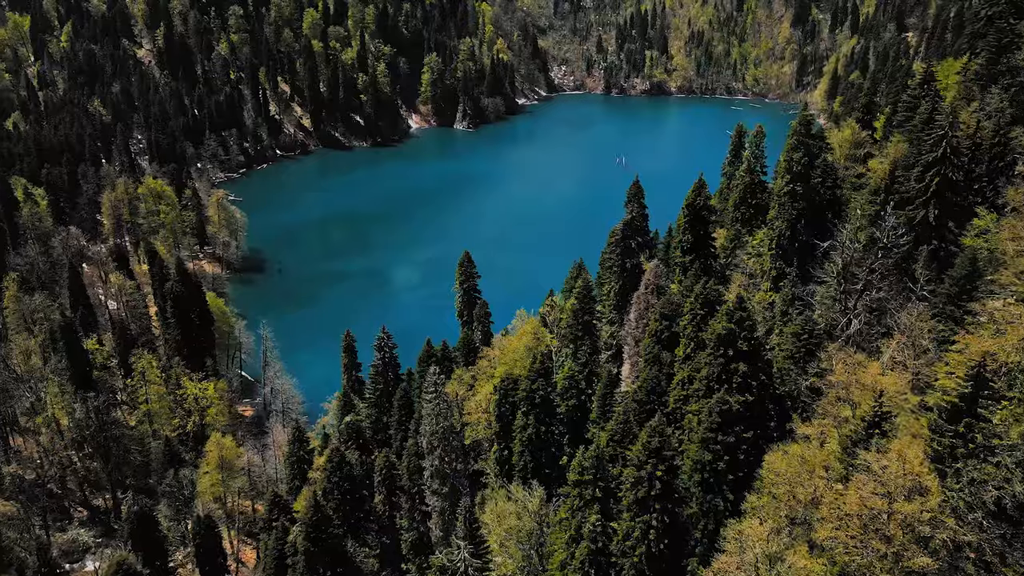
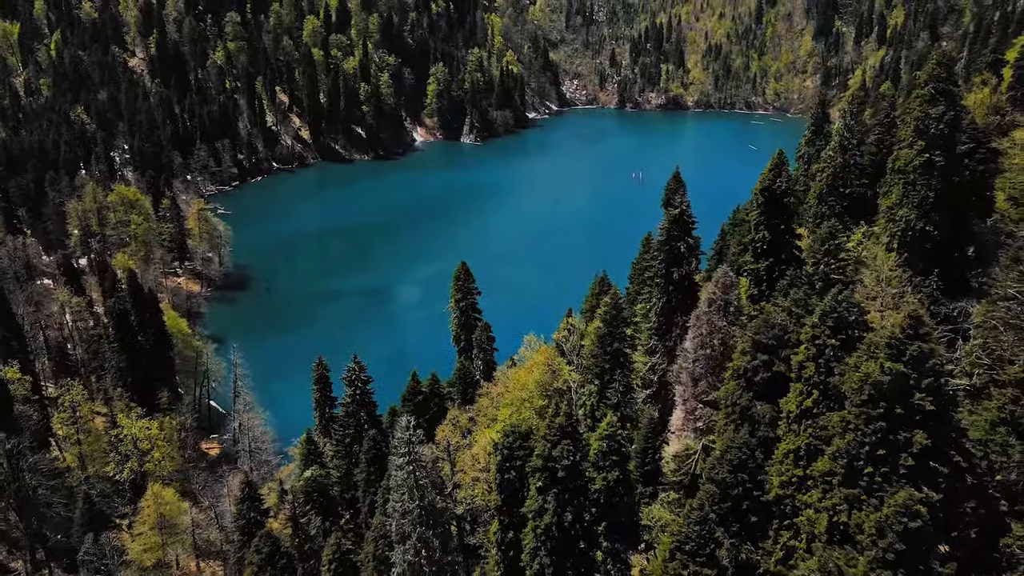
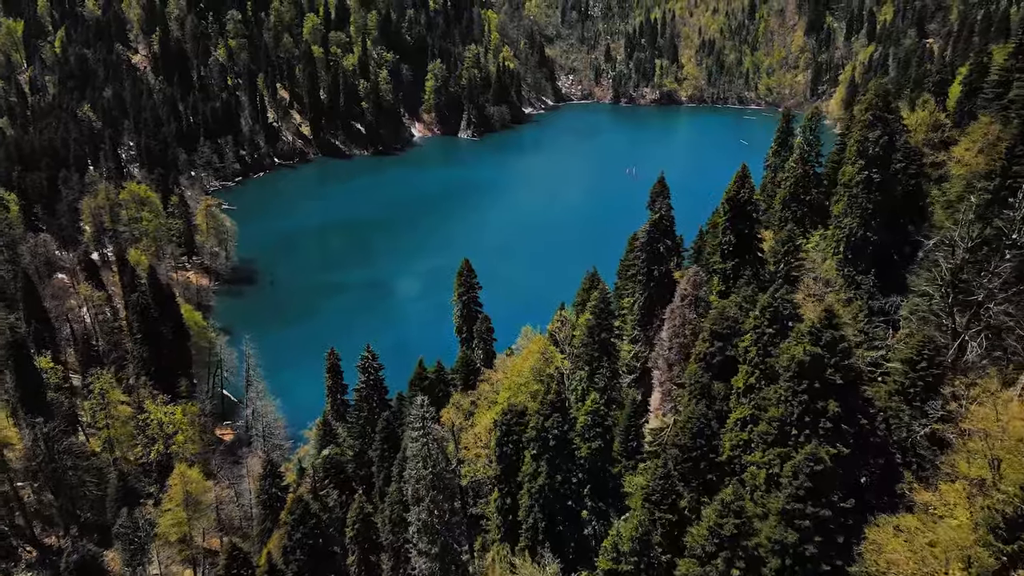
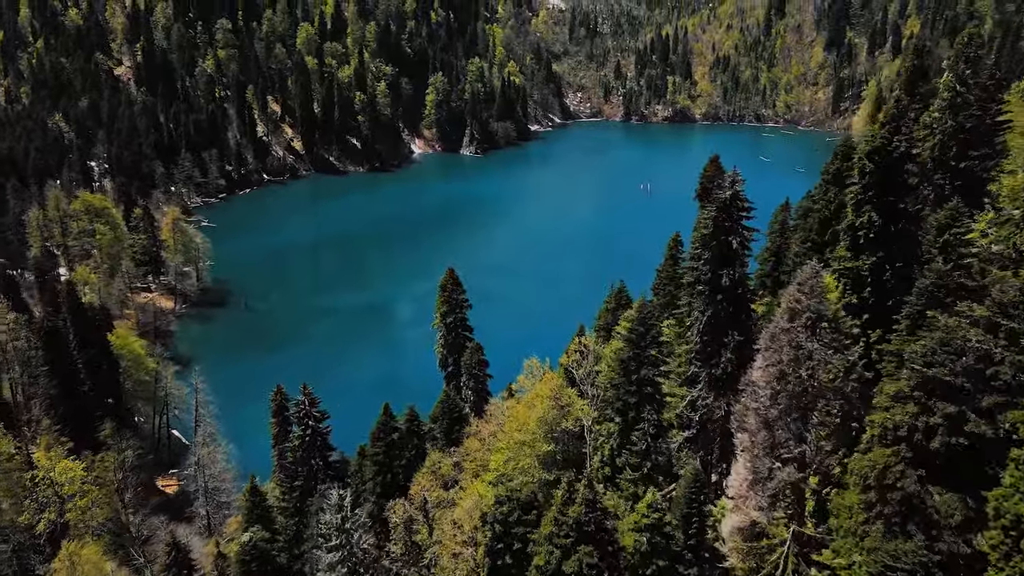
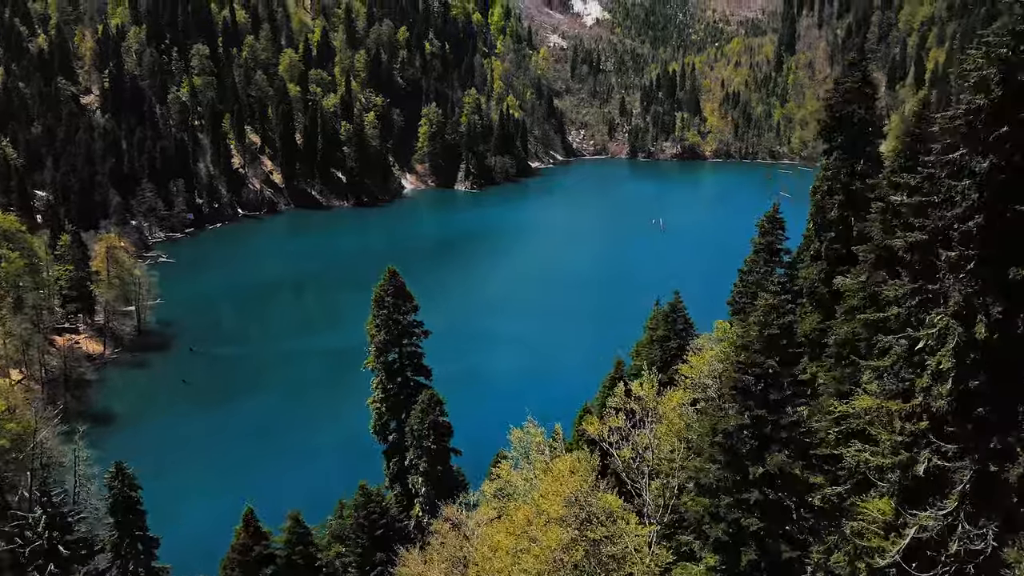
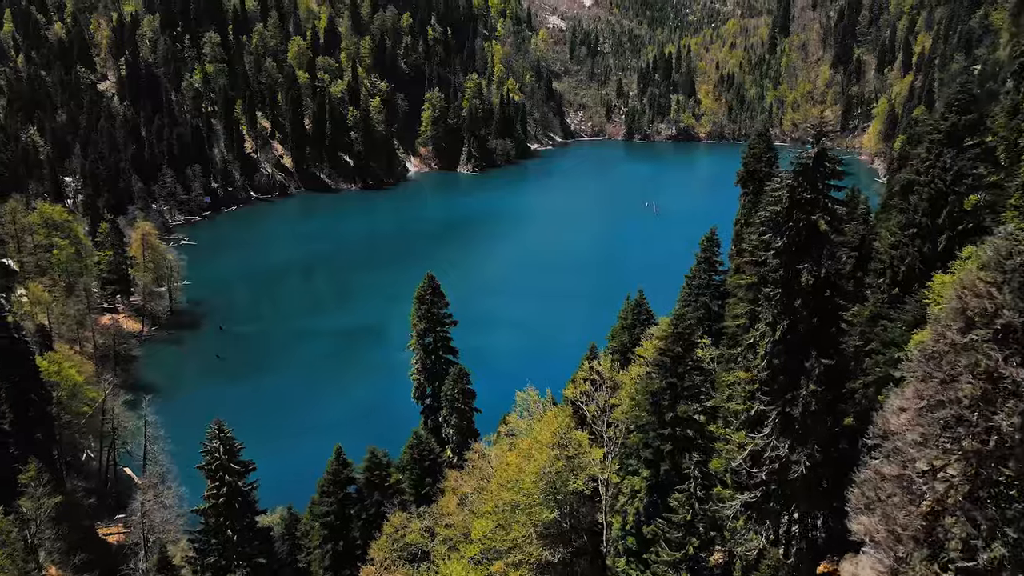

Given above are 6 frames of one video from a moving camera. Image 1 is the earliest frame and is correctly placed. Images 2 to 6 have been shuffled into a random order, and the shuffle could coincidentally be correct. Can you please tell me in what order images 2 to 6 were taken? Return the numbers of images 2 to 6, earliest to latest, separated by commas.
3, 2, 4, 6, 5
